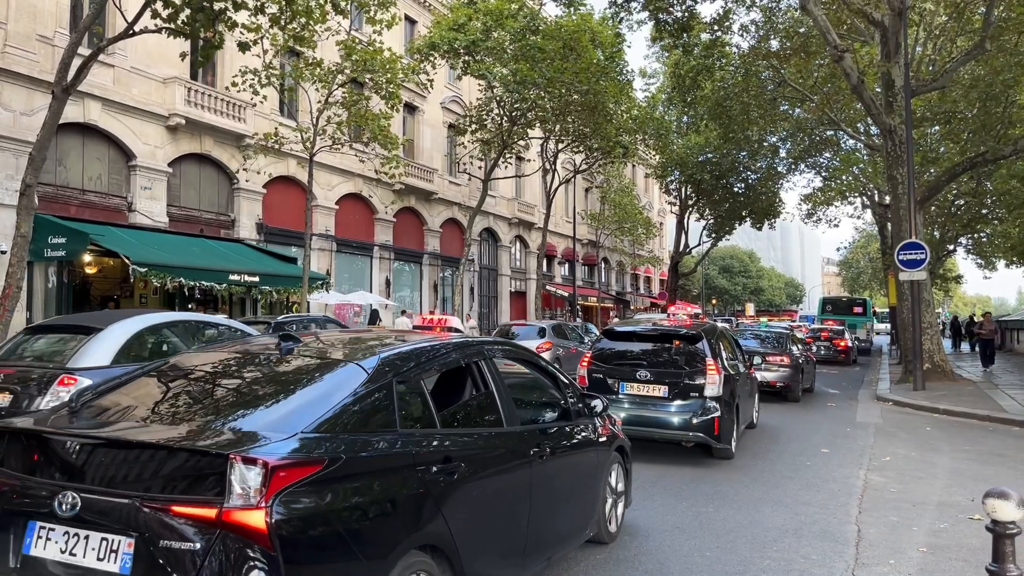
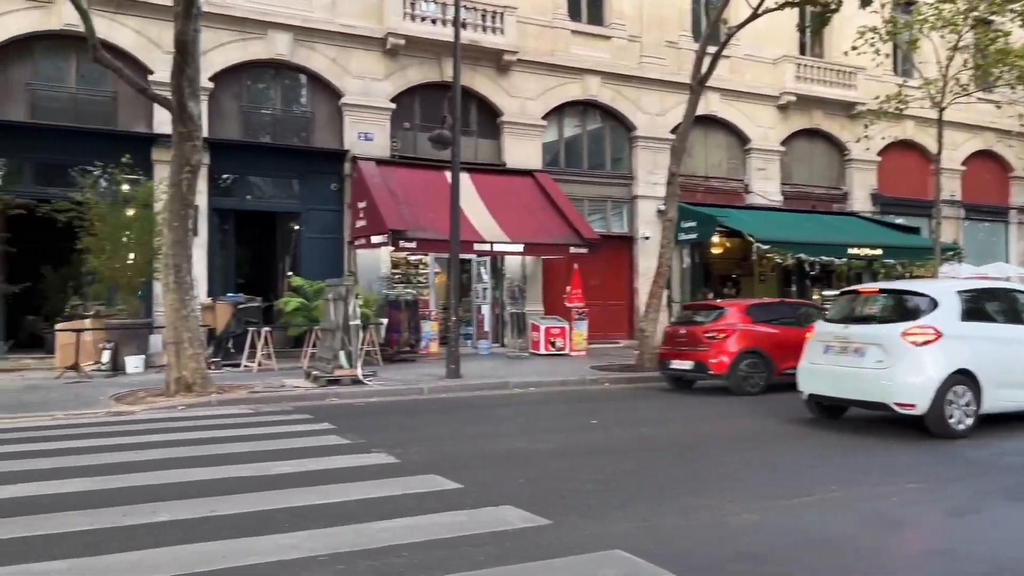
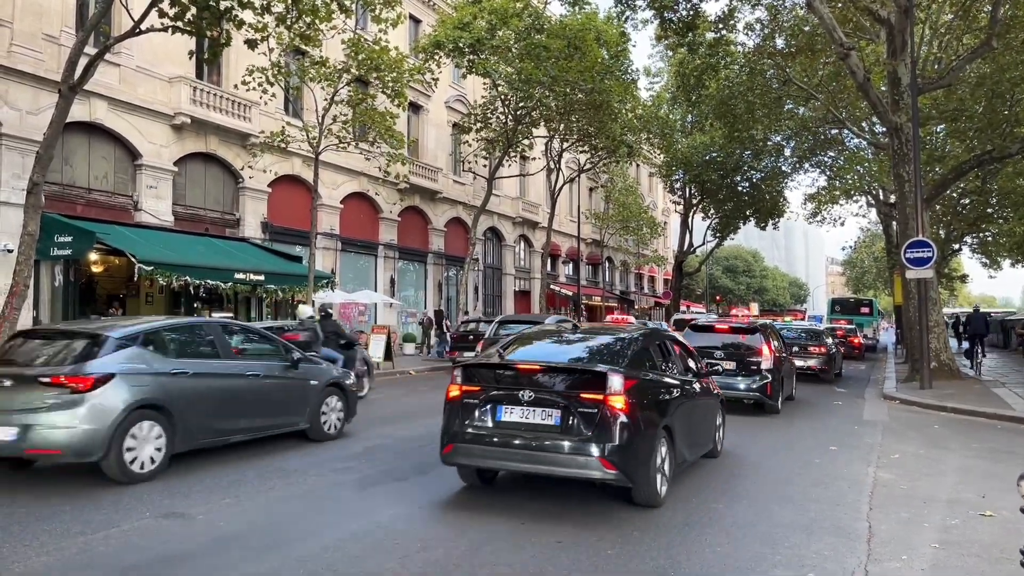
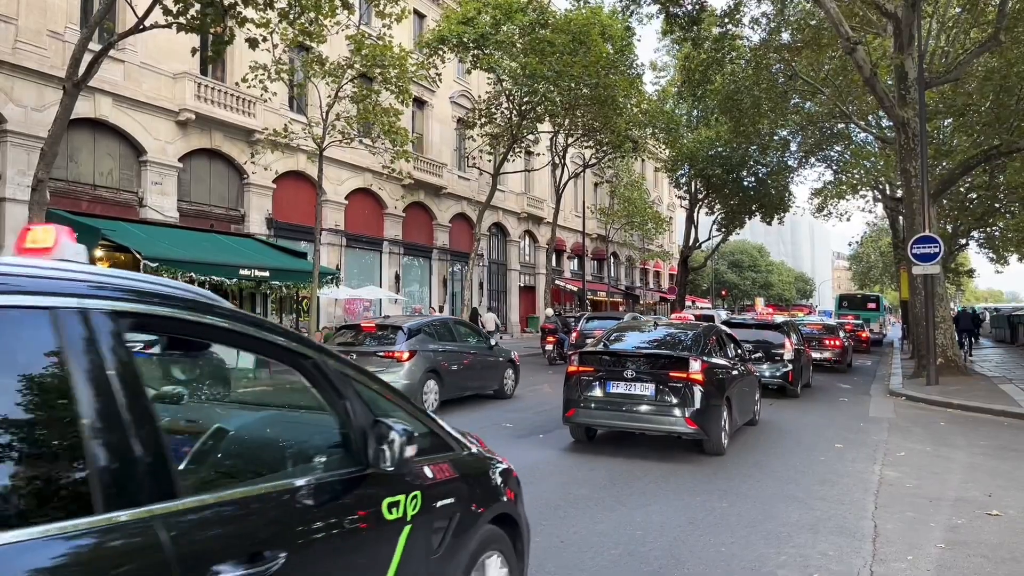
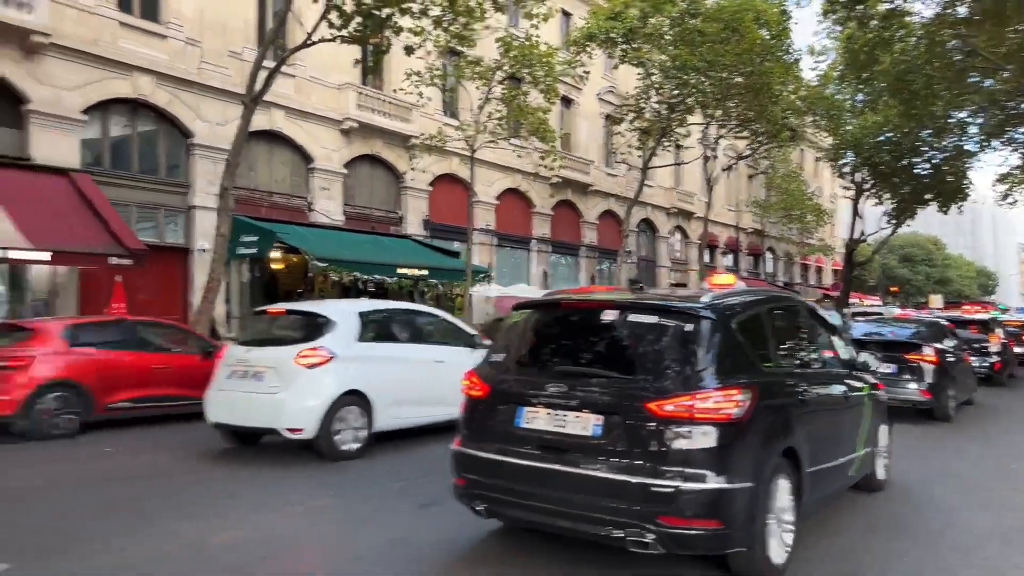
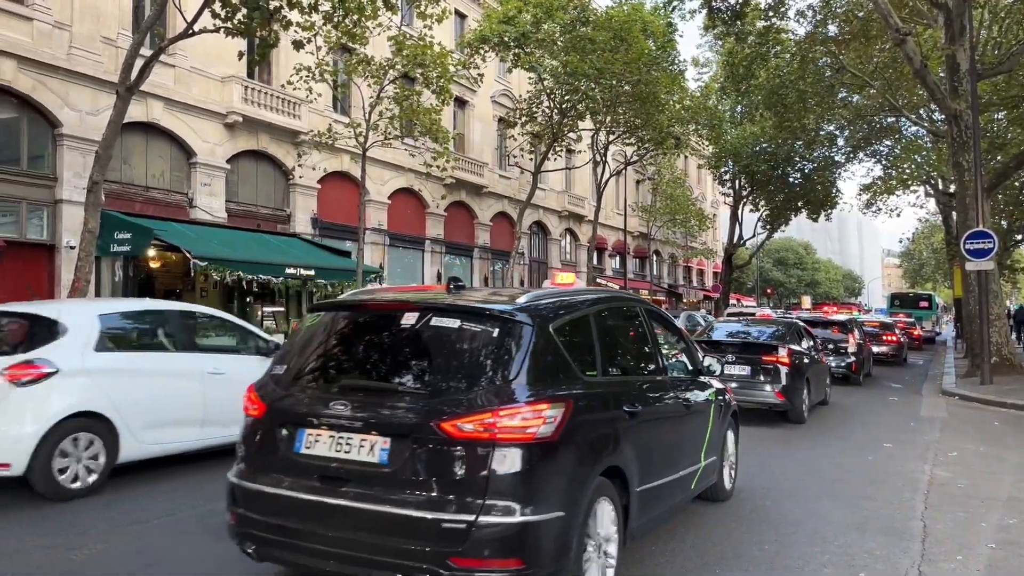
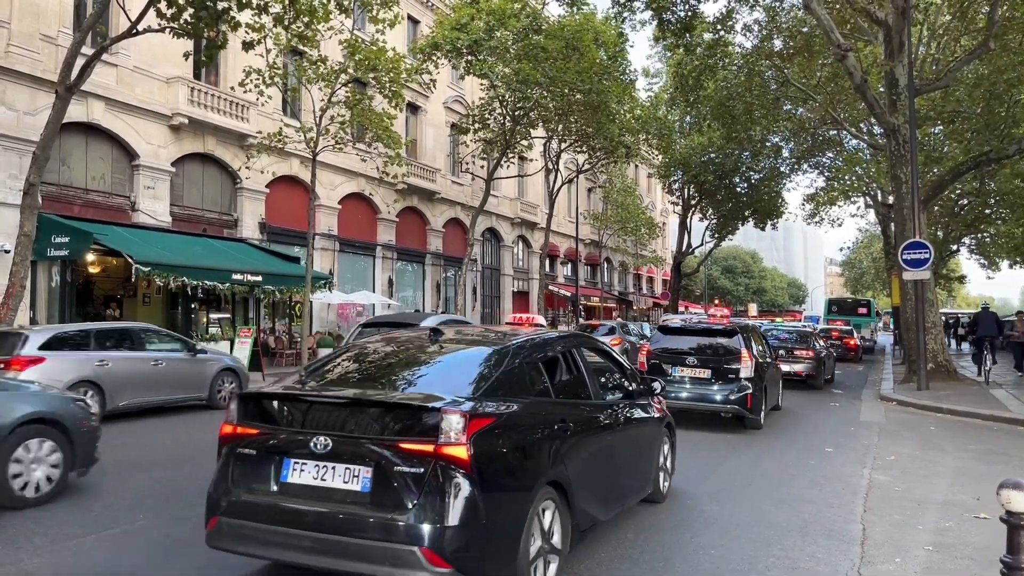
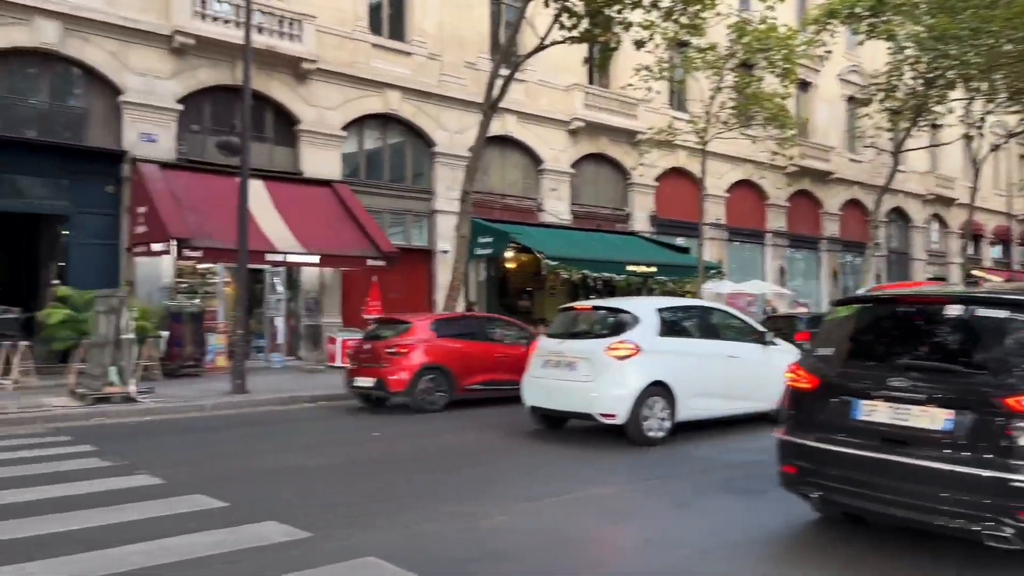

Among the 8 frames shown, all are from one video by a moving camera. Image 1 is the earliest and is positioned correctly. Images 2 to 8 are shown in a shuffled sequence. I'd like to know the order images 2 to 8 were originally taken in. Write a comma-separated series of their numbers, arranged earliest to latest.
7, 3, 4, 6, 5, 8, 2
